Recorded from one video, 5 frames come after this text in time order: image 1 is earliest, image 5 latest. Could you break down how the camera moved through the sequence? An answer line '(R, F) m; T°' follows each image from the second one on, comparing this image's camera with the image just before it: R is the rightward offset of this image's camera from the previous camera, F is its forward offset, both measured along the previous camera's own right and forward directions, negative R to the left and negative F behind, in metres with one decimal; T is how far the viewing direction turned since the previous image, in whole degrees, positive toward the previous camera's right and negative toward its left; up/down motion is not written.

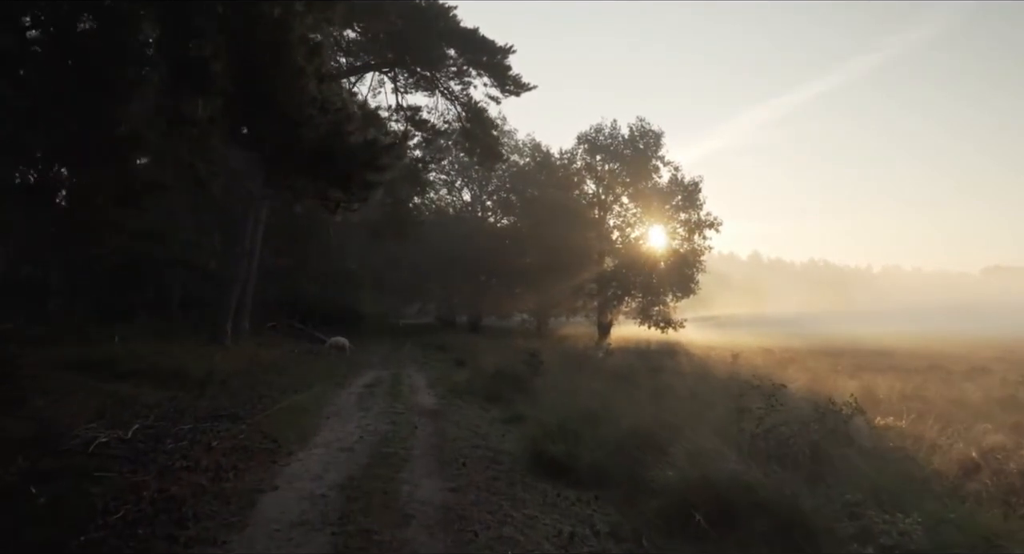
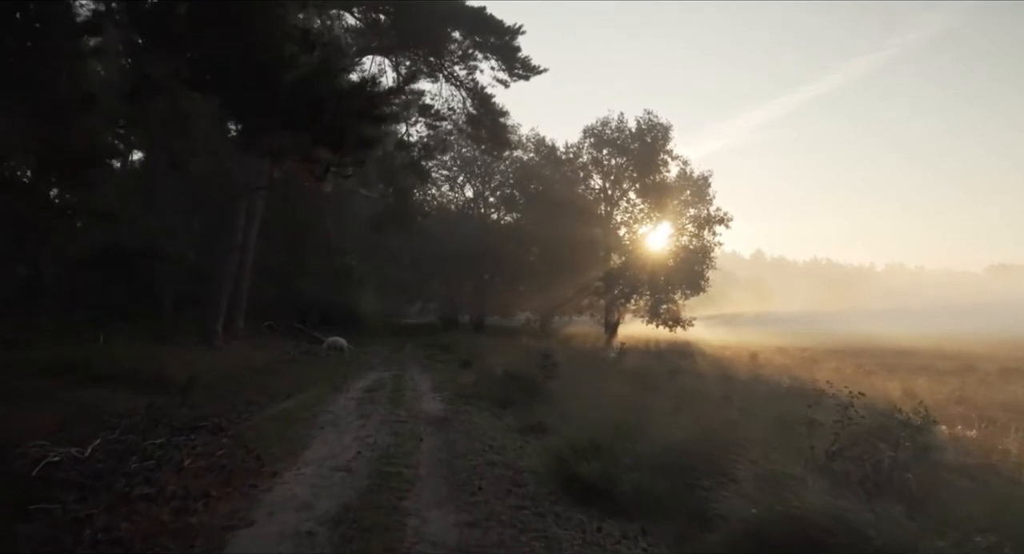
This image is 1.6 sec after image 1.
(-0.3, +1.5) m; 0°
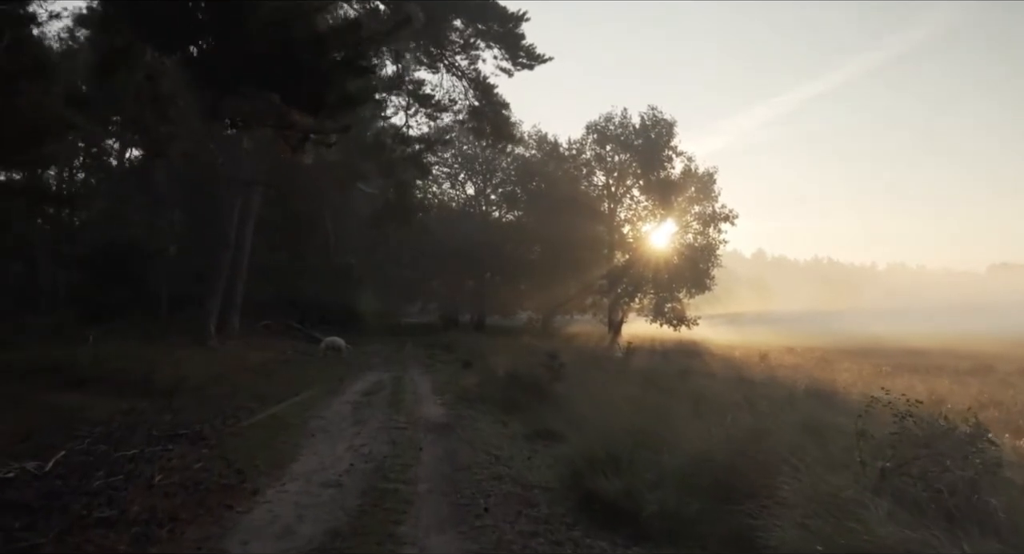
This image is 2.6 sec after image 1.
(-0.1, +0.9) m; 0°
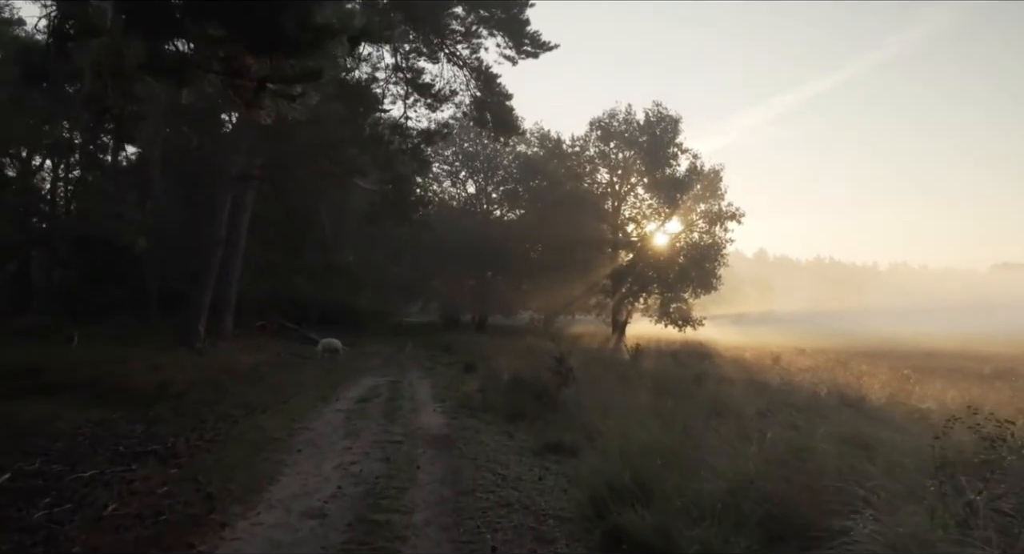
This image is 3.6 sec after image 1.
(-0.1, +1.1) m; 0°
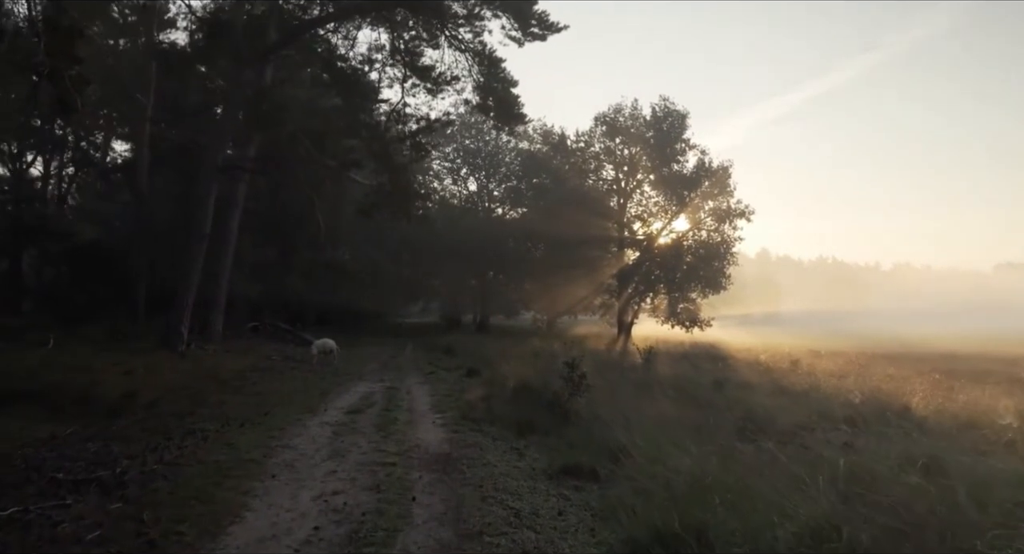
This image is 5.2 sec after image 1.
(-0.1, +1.5) m; 0°
